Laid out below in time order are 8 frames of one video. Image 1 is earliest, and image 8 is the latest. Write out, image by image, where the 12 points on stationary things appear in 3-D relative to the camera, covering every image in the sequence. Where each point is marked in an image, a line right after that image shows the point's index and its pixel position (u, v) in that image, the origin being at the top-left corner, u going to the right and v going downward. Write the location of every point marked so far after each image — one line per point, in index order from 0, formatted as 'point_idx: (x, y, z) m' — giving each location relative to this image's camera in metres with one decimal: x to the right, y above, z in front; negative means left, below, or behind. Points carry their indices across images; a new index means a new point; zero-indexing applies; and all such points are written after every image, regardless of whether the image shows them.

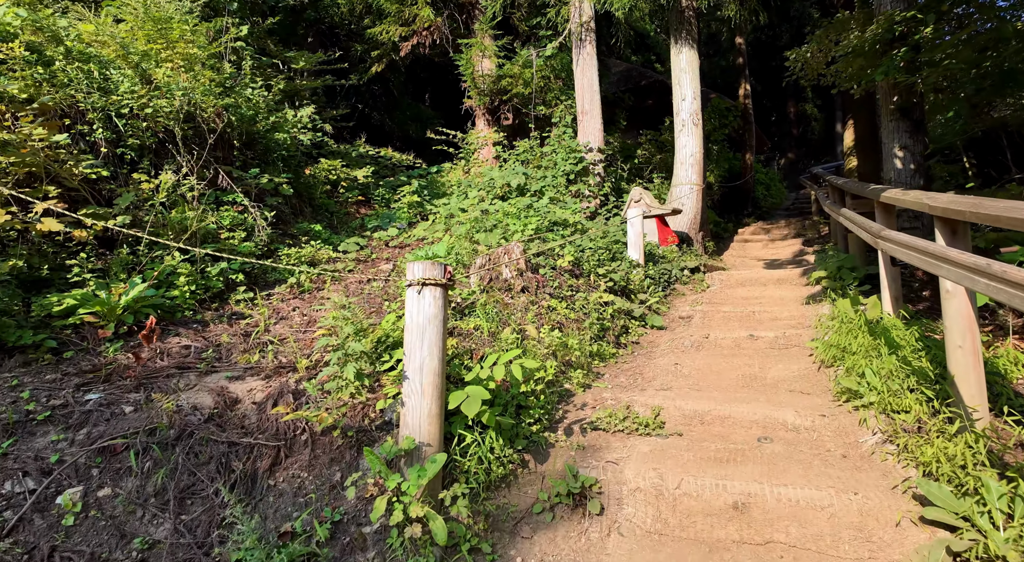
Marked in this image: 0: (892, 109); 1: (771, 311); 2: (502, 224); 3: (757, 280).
0: (+4.5, +2.0, +7.4) m
1: (+2.5, -0.3, +6.2) m
2: (-0.1, +0.7, +7.3) m
3: (+3.0, 0.0, +7.6) m
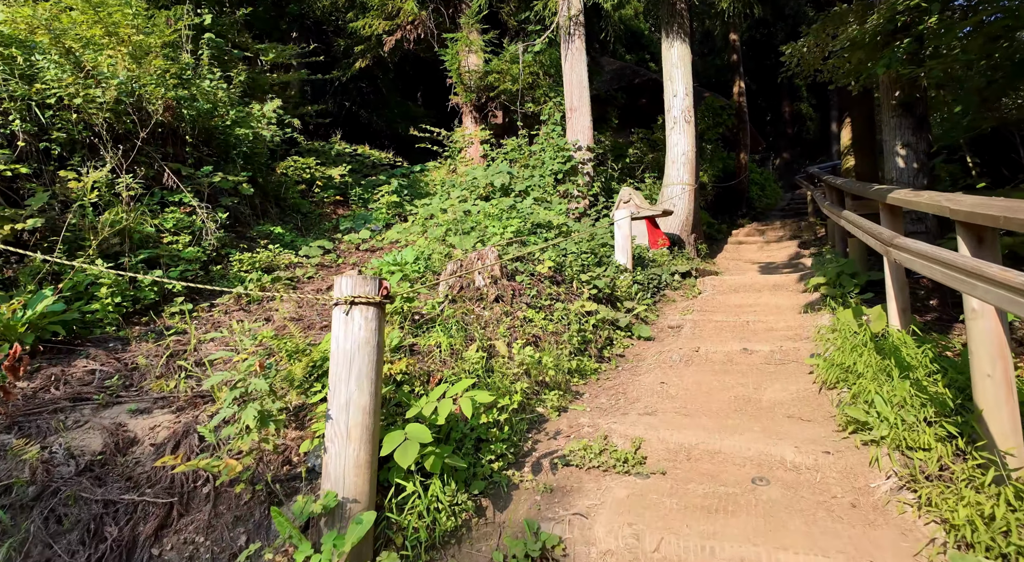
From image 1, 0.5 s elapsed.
0: (+4.3, +2.0, +7.0) m
1: (+2.3, -0.4, +5.7) m
2: (-0.3, +0.6, +6.9) m
3: (+2.7, -0.1, +7.2) m
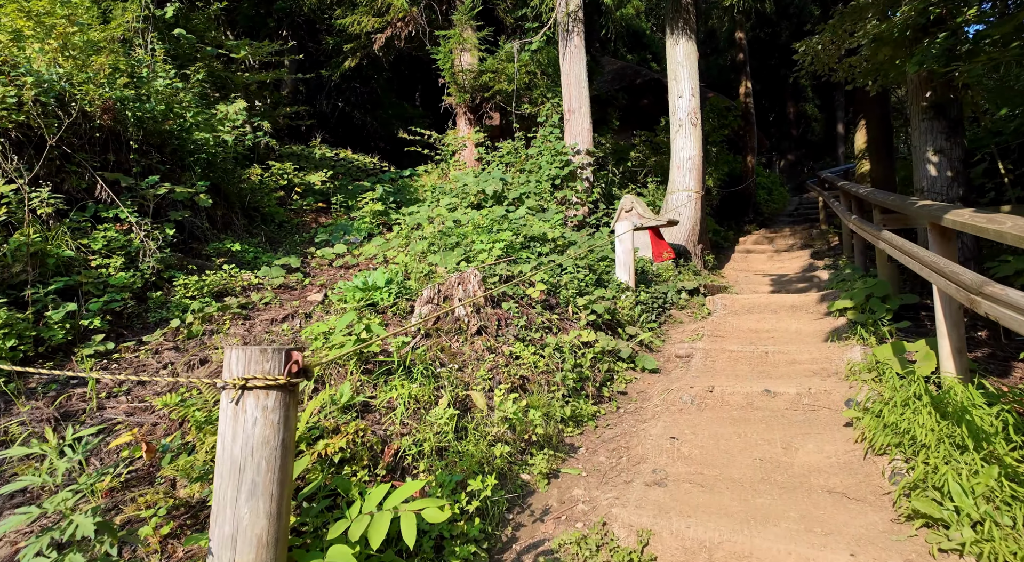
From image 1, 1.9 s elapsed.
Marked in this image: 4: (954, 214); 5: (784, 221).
0: (+4.2, +1.8, +6.3) m
1: (+2.2, -0.6, +5.1) m
2: (-0.4, +0.4, +6.2) m
3: (+2.7, -0.3, +6.5) m
4: (+2.4, +0.4, +3.4) m
5: (+6.4, +1.4, +14.7) m
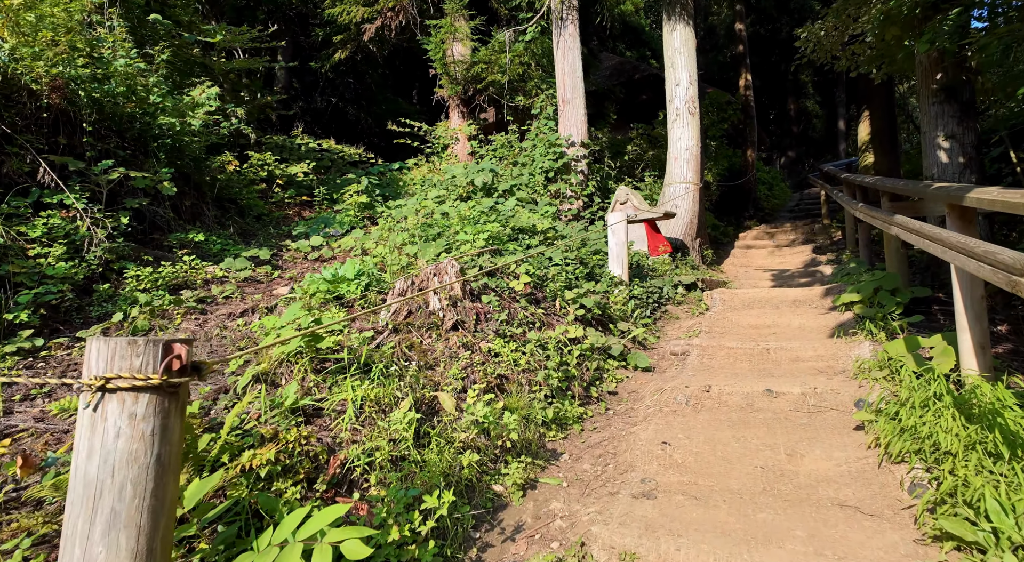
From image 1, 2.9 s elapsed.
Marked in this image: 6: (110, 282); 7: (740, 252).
0: (+4.0, +1.8, +6.0) m
1: (+2.1, -0.5, +4.7) m
2: (-0.6, +0.5, +5.9) m
3: (+2.5, -0.2, +6.2) m
4: (+2.3, +0.4, +3.1) m
5: (+6.2, +1.5, +14.3) m
6: (-2.6, 0.0, +4.0) m
7: (+4.1, +0.5, +11.3) m
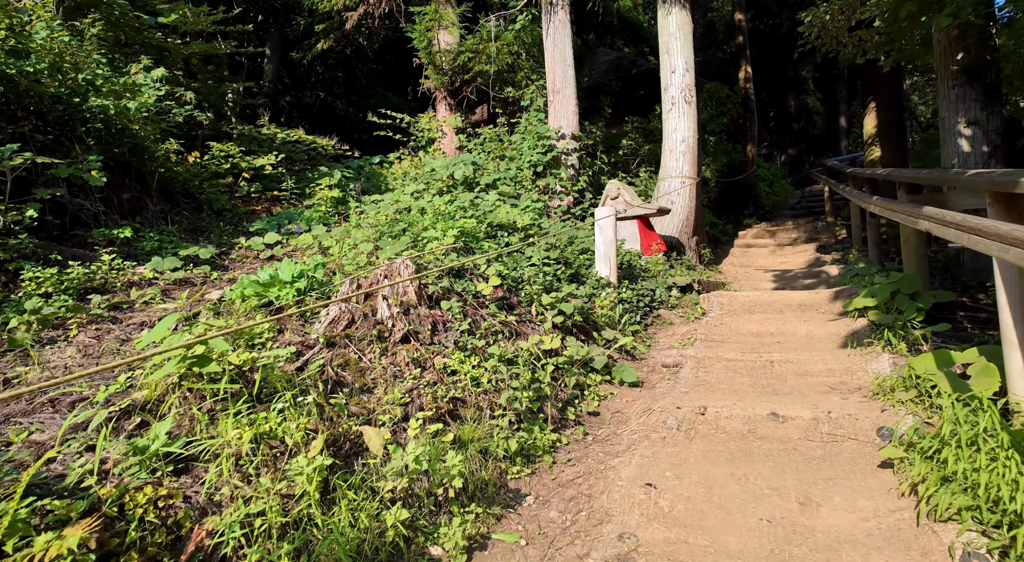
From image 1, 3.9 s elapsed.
0: (+3.8, +1.8, +5.4) m
1: (+1.9, -0.5, +4.1) m
2: (-0.8, +0.5, +5.3) m
3: (+2.3, -0.2, +5.6) m
4: (+2.1, +0.4, +2.5) m
5: (+6.0, +1.5, +13.8) m
6: (-2.8, 0.0, +3.4) m
7: (+3.9, +0.5, +10.7) m
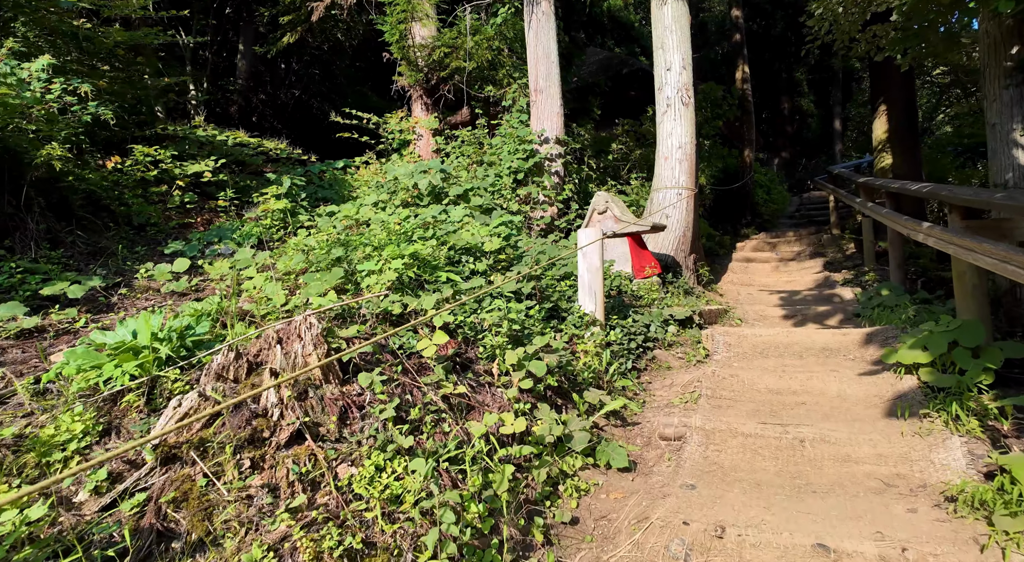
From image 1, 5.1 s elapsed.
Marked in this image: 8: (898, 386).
0: (+3.6, +1.5, +4.5) m
1: (+1.6, -0.8, +3.2) m
2: (-1.0, +0.2, +4.3) m
3: (+2.1, -0.5, +4.7) m
4: (+1.9, +0.1, +1.6) m
5: (+5.6, +1.2, +12.9) m
6: (-3.0, -0.3, +2.4) m
7: (+3.6, +0.2, +9.8) m
8: (+2.3, -0.6, +3.7) m
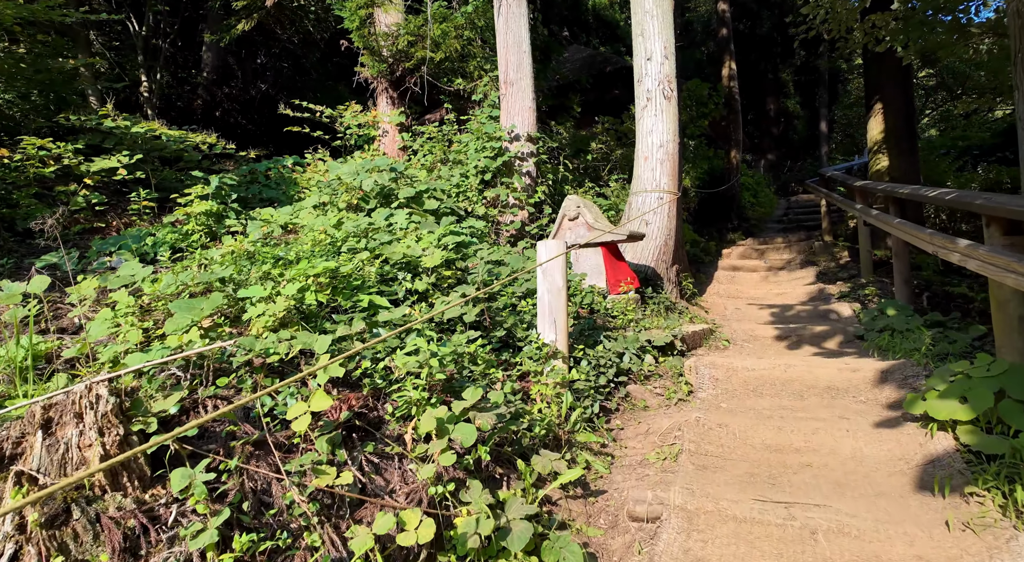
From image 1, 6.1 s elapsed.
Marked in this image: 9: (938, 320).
0: (+3.2, +1.4, +3.7) m
1: (+1.3, -1.0, +2.4) m
2: (-1.4, 0.0, +3.4) m
3: (+1.7, -0.7, +3.9) m
4: (+1.6, 0.0, +0.8) m
5: (+5.1, +1.0, +12.2) m
6: (-3.3, -0.4, +1.5) m
7: (+3.1, +0.1, +9.1) m
8: (+1.9, -0.8, +2.9) m
9: (+3.4, -0.3, +5.0) m
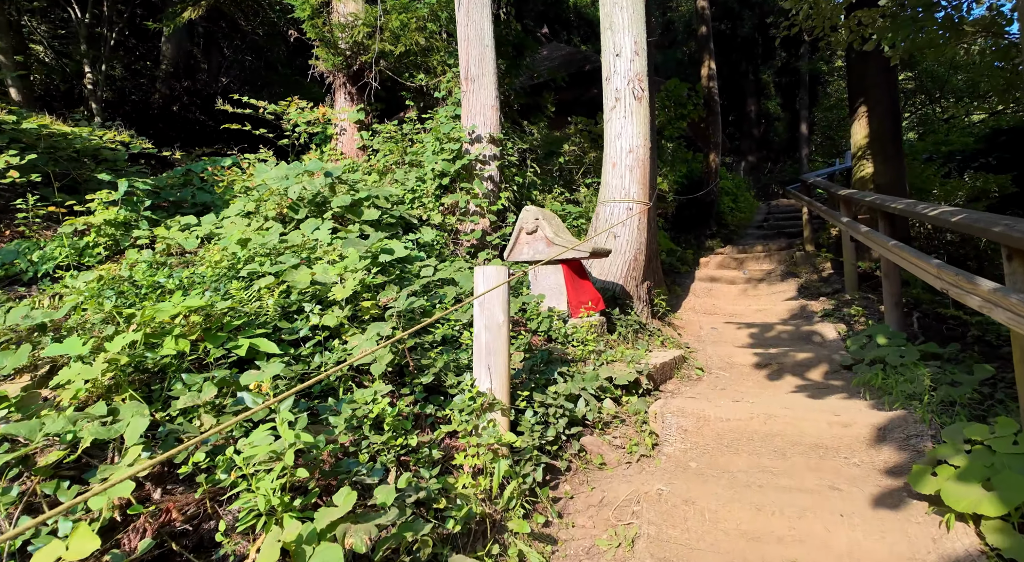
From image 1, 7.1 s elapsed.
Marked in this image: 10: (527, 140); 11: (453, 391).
0: (+2.9, +1.2, +3.2) m
1: (+1.0, -1.2, +1.8) m
2: (-1.7, -0.1, +2.7) m
3: (+1.3, -0.8, +3.3) m
4: (+1.3, -0.2, +0.2) m
5: (+4.5, +0.8, +11.6) m
6: (-3.6, -0.6, +0.7) m
7: (+2.6, -0.1, +8.5) m
8: (+1.6, -1.0, +2.3) m
9: (+3.0, -0.5, +4.4) m
10: (+0.2, +2.0, +8.6) m
11: (-0.3, -0.6, +3.2) m
